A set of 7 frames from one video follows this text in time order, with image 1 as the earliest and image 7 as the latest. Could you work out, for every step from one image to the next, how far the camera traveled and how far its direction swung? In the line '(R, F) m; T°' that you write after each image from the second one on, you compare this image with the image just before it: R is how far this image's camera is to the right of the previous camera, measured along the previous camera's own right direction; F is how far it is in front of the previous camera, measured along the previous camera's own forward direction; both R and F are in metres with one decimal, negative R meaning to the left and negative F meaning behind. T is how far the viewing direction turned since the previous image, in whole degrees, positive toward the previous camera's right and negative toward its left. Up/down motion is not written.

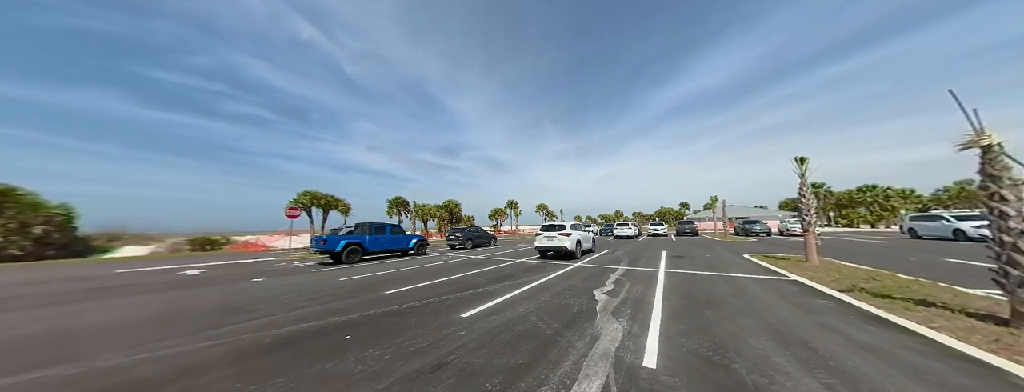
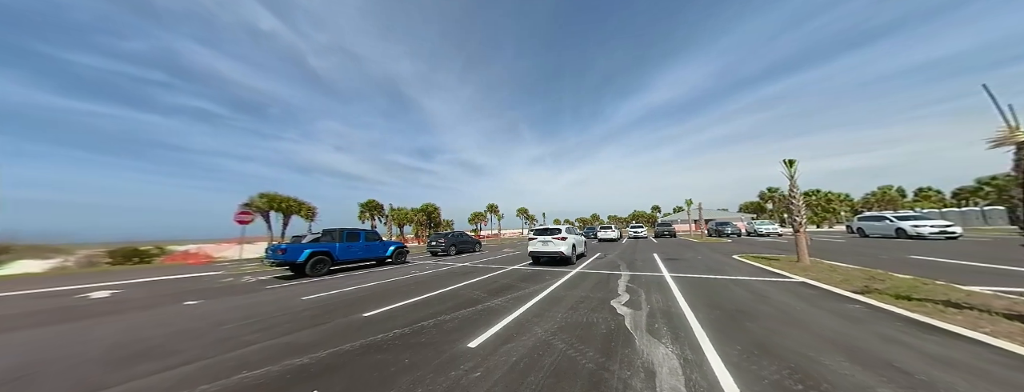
(-0.7, +0.9) m; +5°
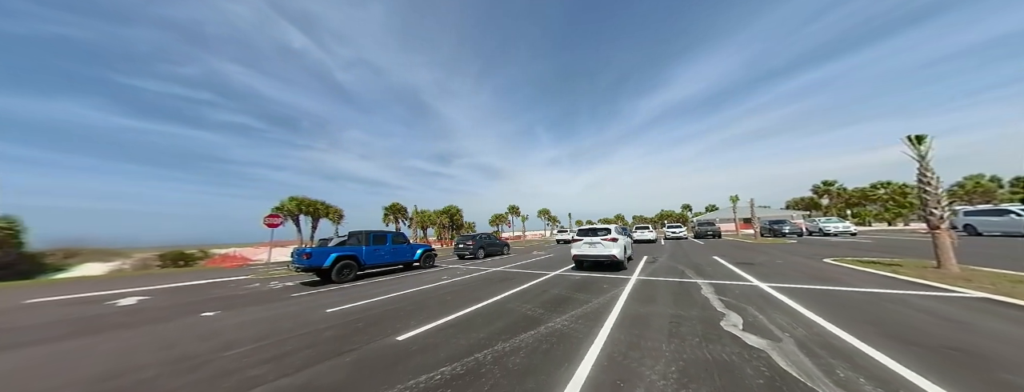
(-1.0, +1.2) m; -4°
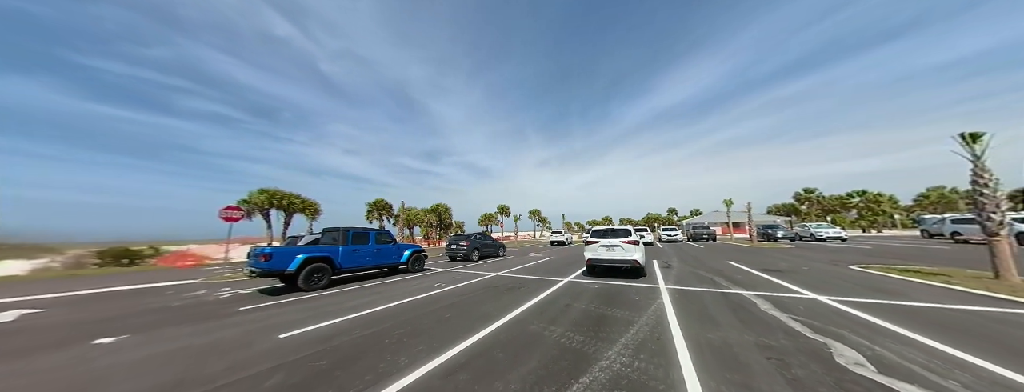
(-0.8, +1.4) m; +3°
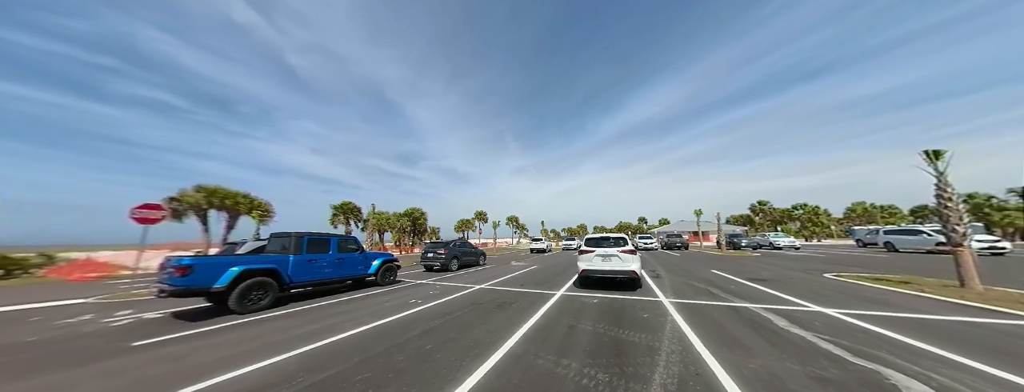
(-0.5, +0.9) m; +6°
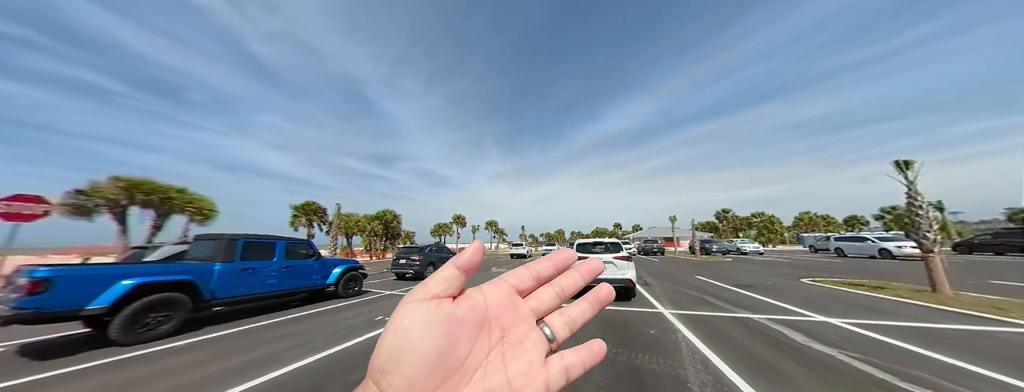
(-0.3, +0.9) m; +5°
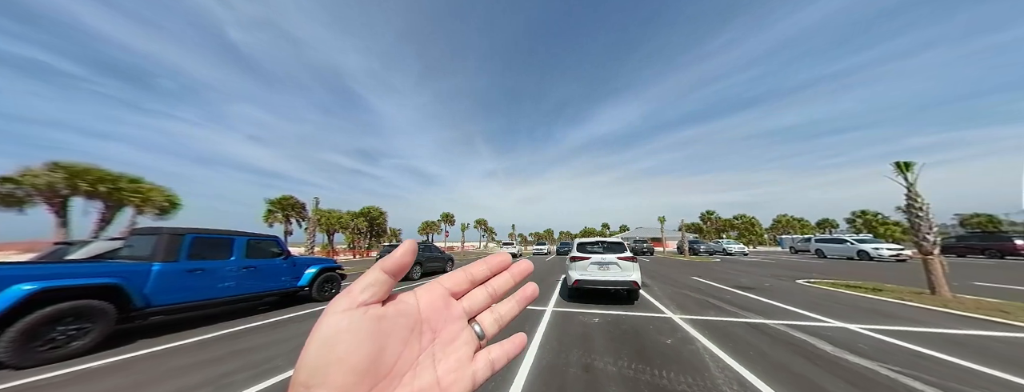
(-0.2, +0.7) m; +3°
